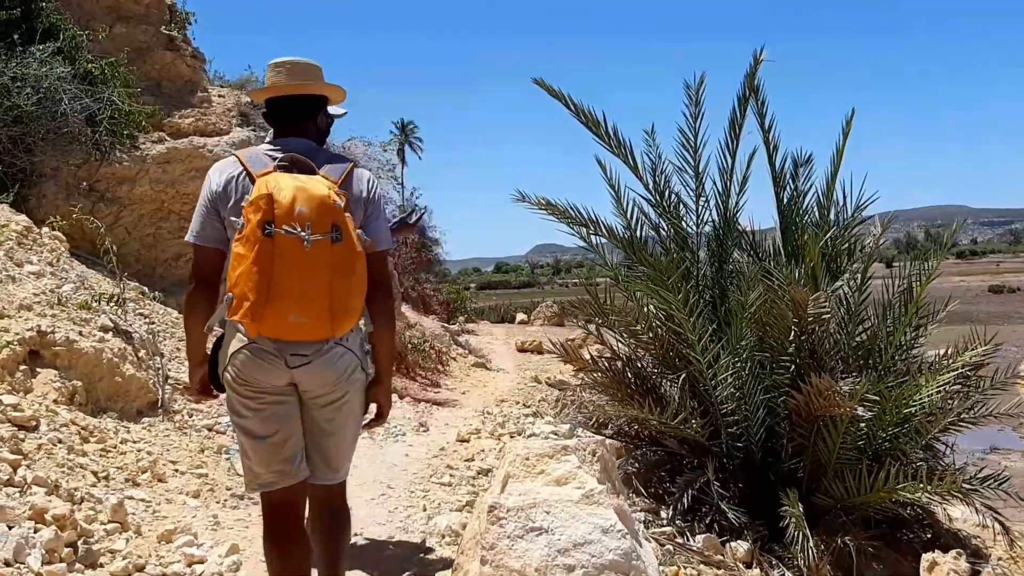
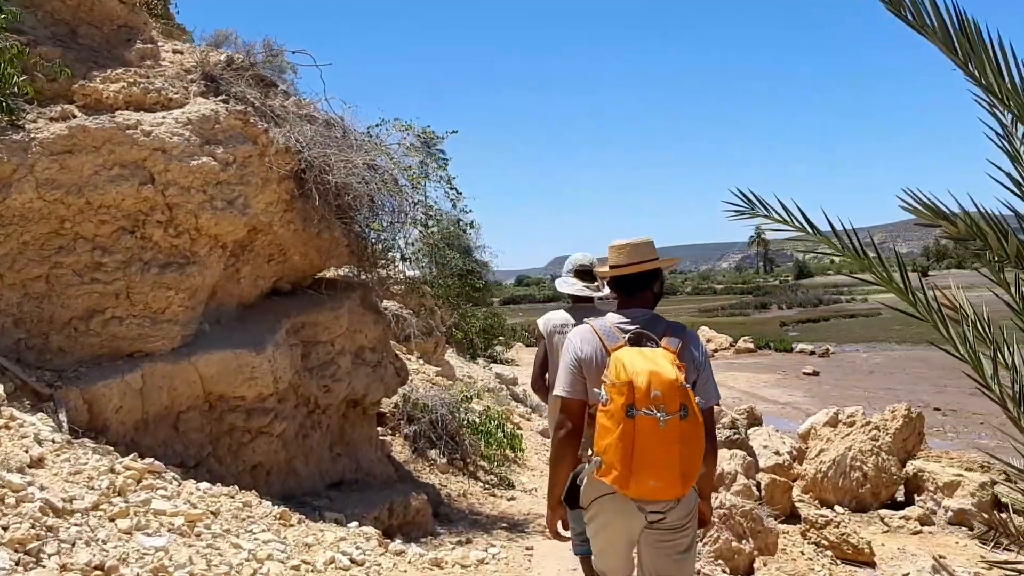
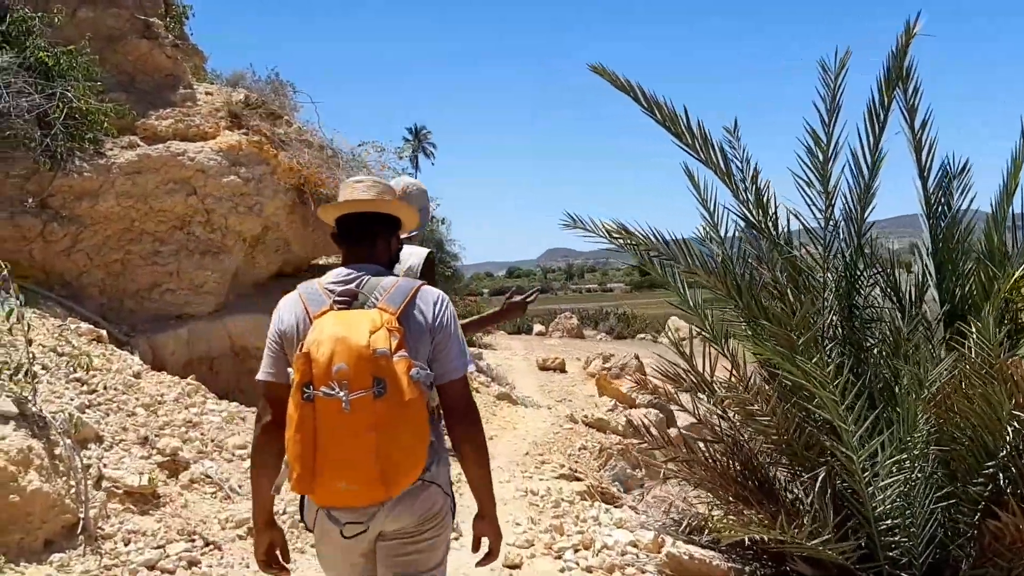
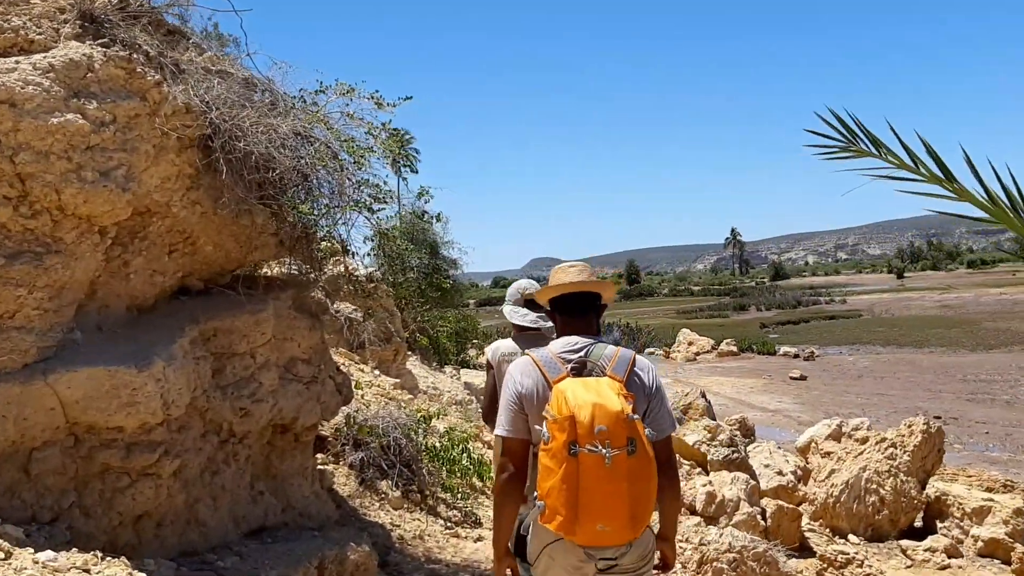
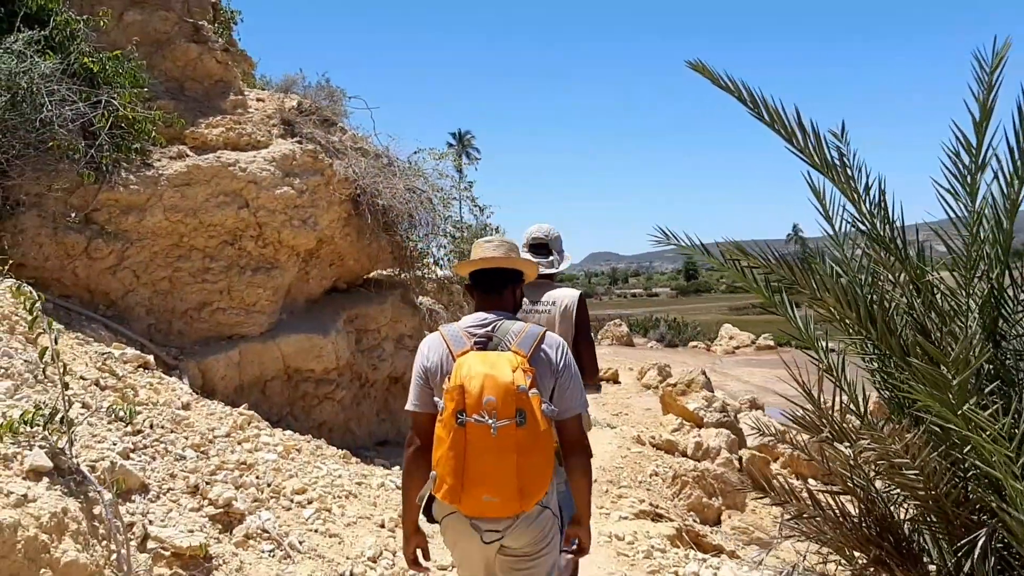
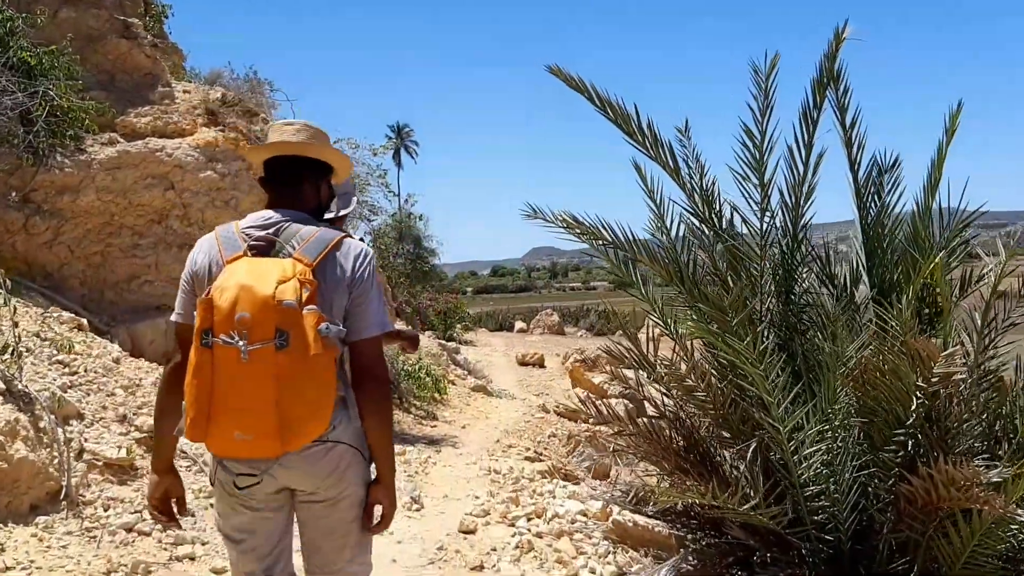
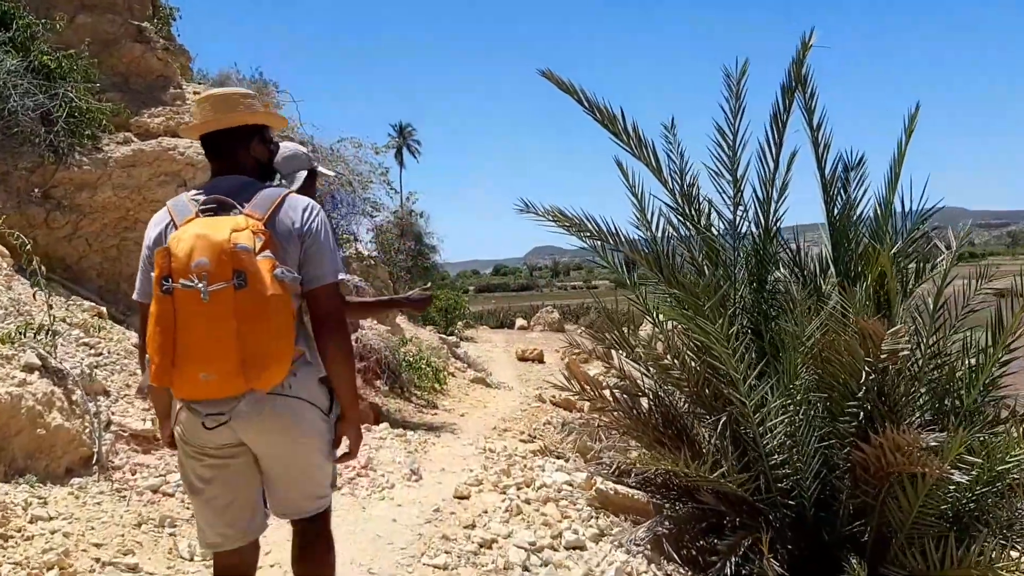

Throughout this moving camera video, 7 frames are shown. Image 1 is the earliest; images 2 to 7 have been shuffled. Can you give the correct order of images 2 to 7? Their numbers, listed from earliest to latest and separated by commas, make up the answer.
7, 6, 3, 5, 2, 4
